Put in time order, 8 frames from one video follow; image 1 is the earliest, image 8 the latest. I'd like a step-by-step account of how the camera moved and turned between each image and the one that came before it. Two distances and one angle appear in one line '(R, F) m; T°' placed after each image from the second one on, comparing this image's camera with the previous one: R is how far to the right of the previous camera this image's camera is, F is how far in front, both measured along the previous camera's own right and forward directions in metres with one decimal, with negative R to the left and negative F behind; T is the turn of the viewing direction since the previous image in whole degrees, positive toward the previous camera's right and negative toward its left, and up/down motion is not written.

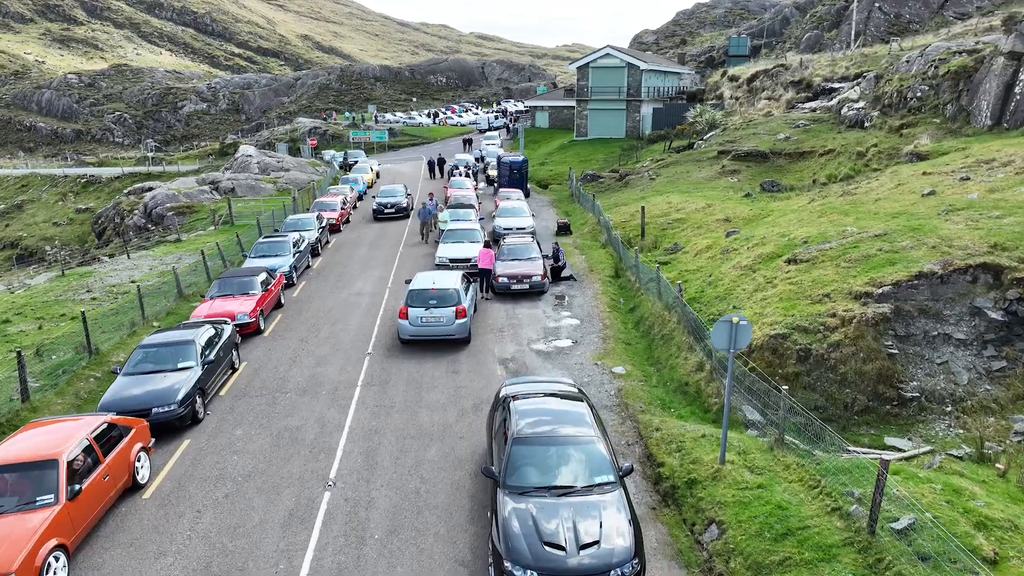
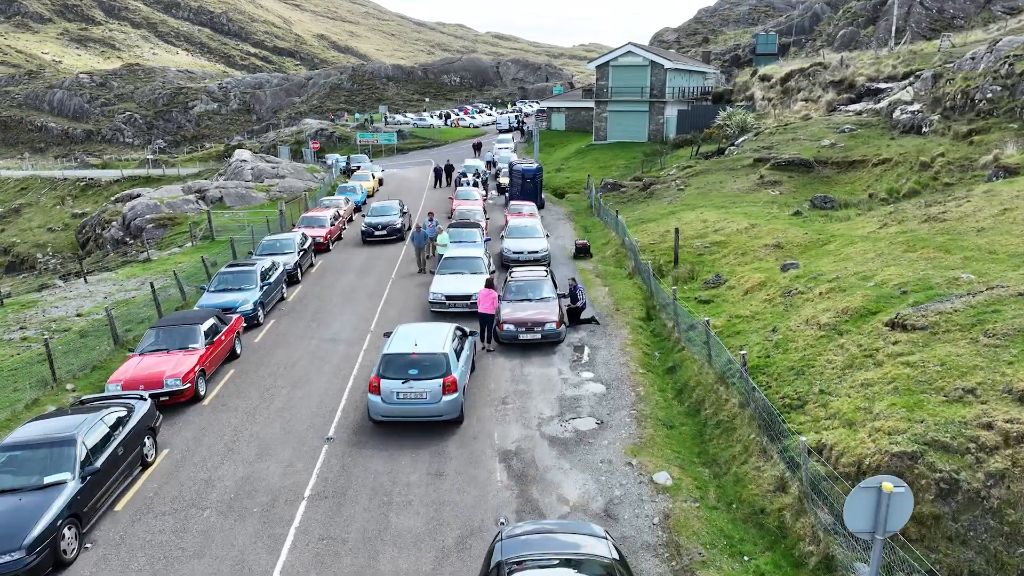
(+0.1, +3.7) m; -1°
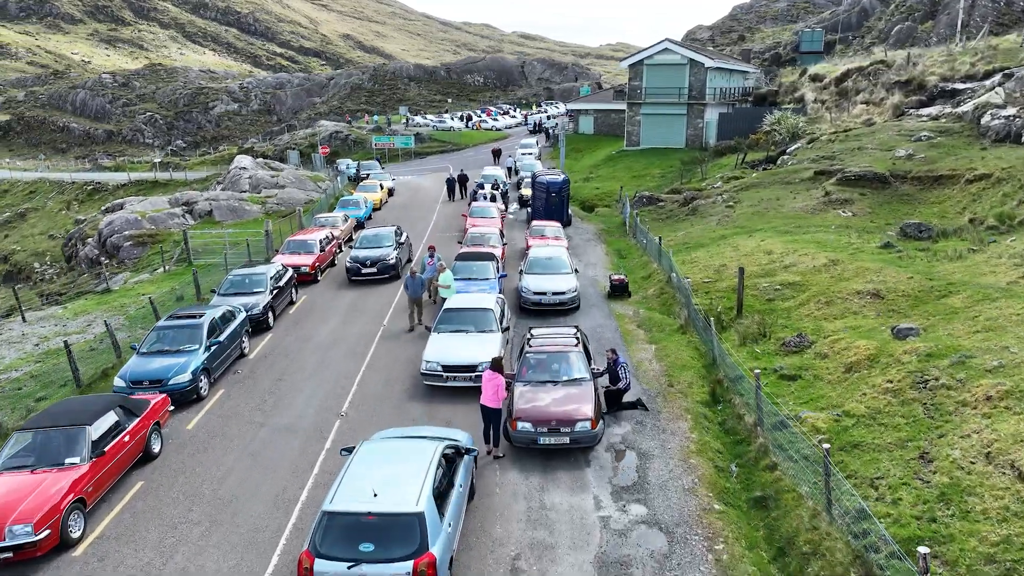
(+0.1, +4.4) m; -2°
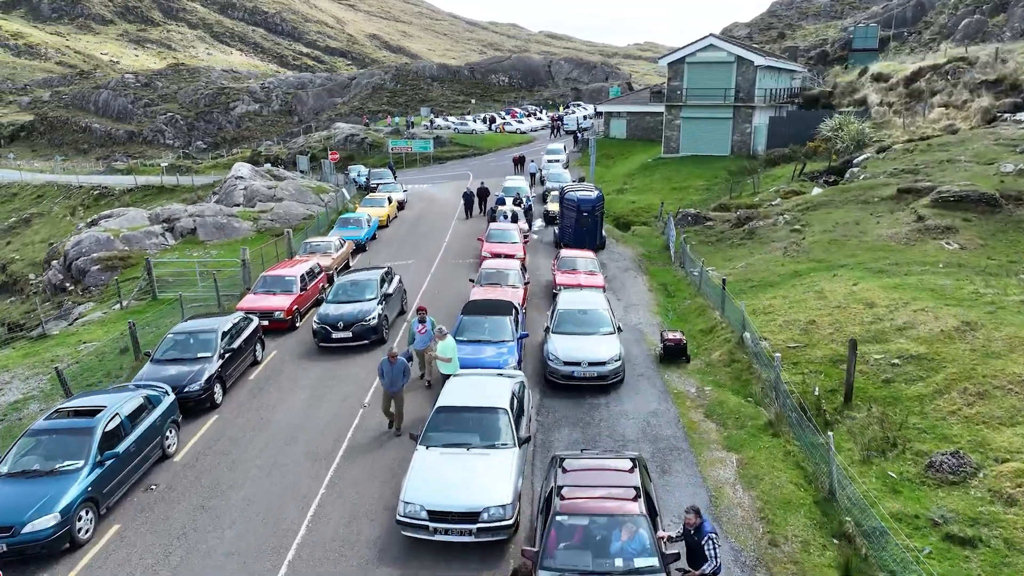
(0.0, +4.5) m; -2°
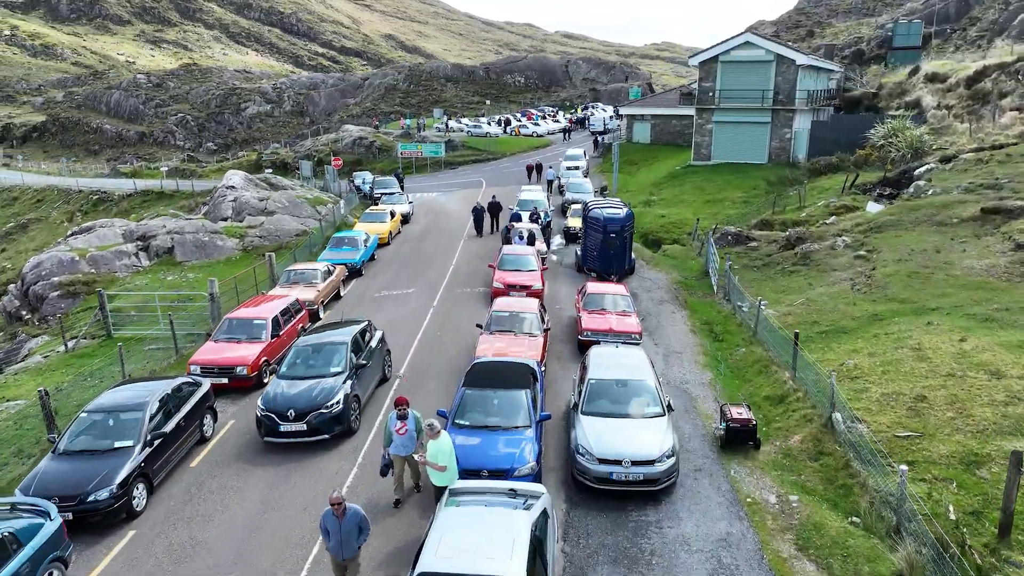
(-0.1, +3.6) m; -1°
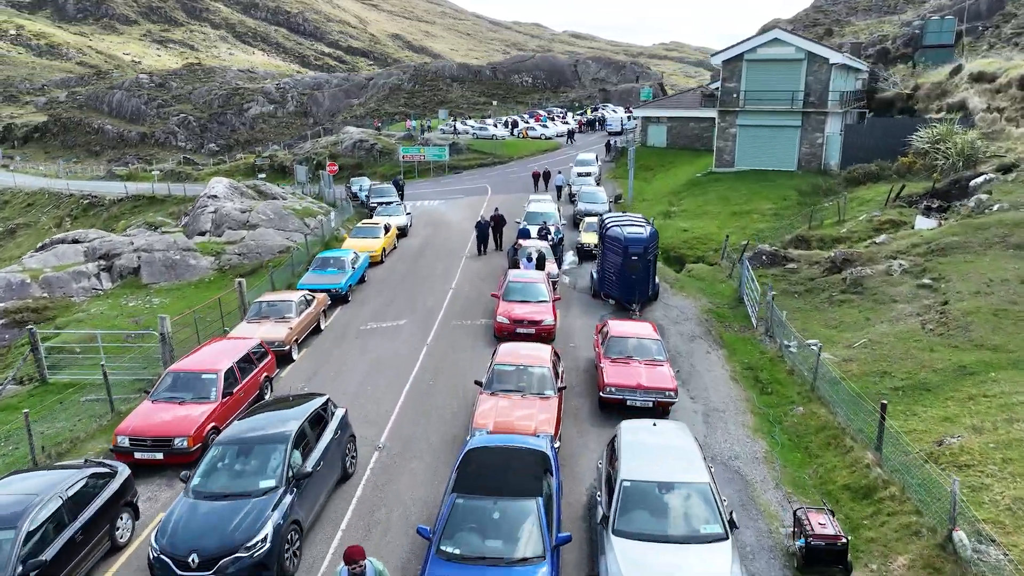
(0.0, +3.0) m; -1°
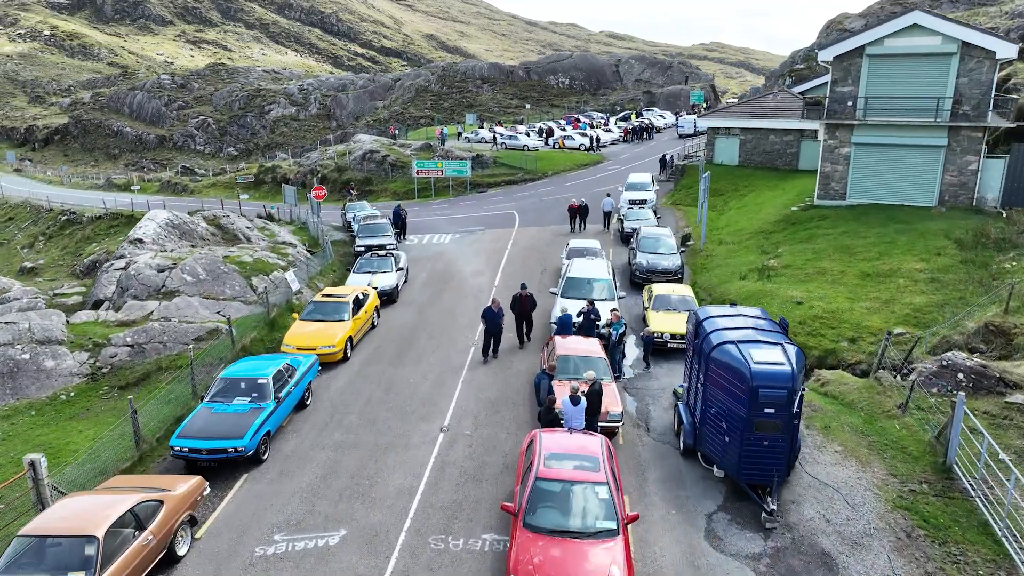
(0.0, +9.4) m; -3°
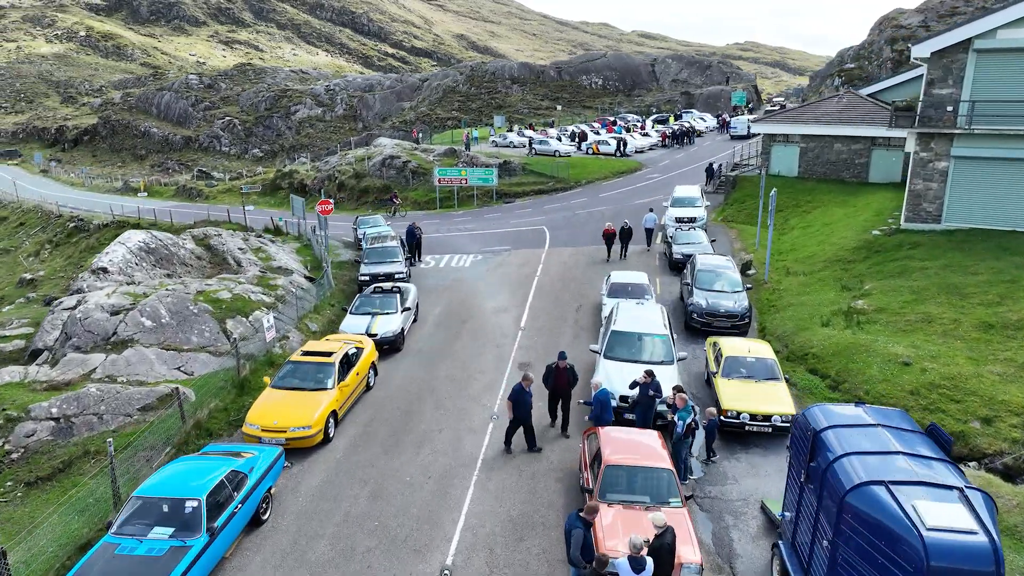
(-0.1, +4.1) m; -2°
